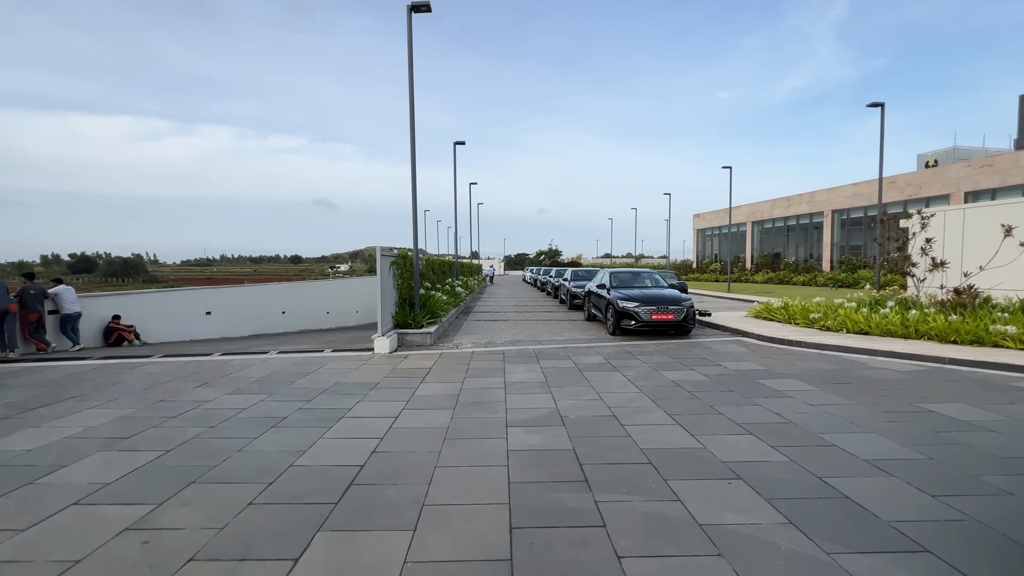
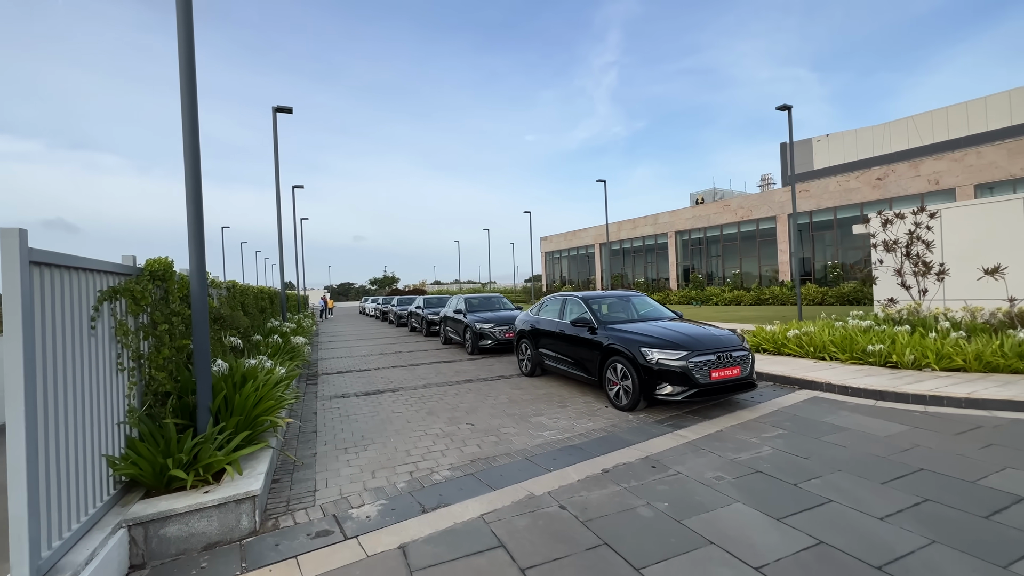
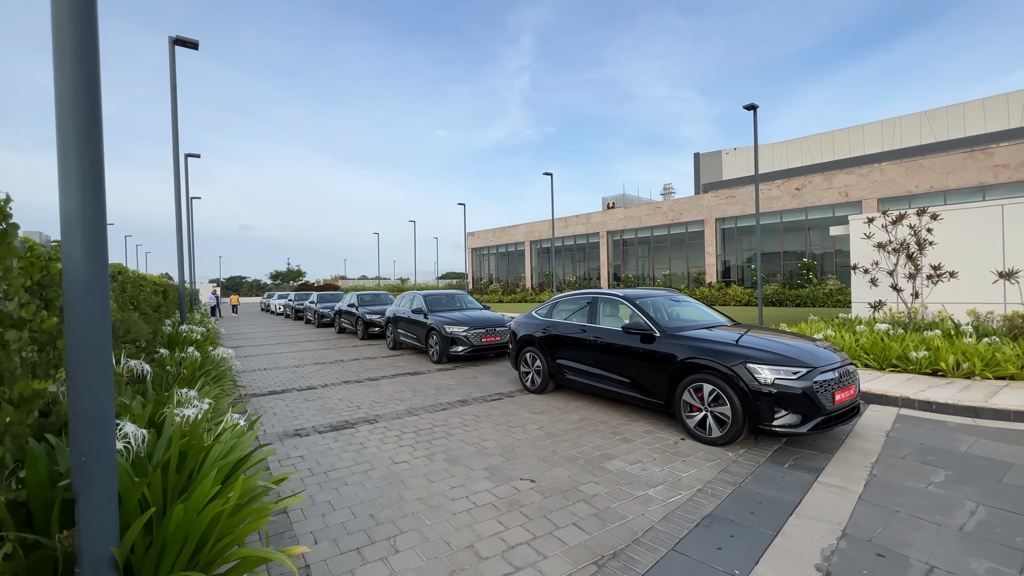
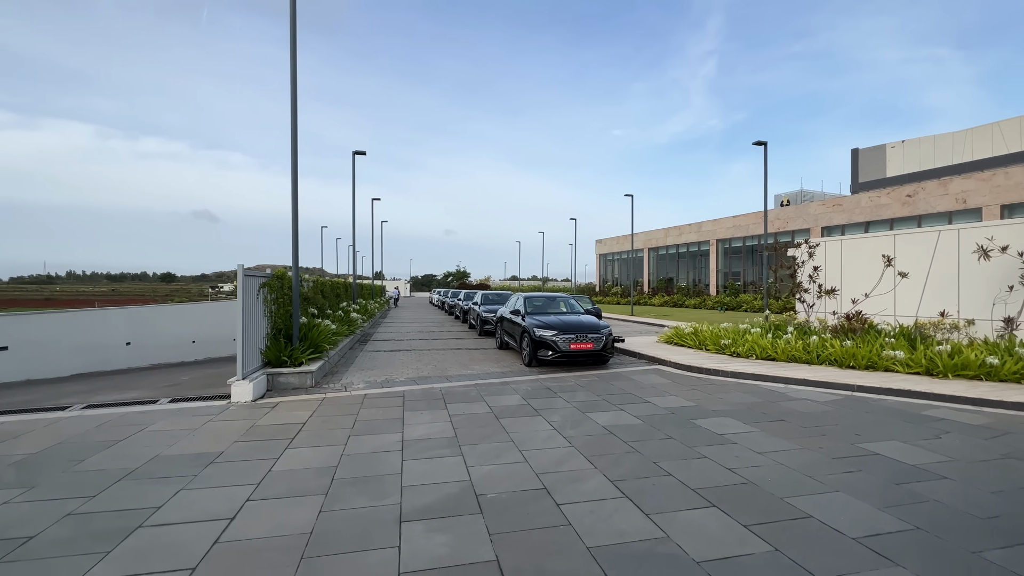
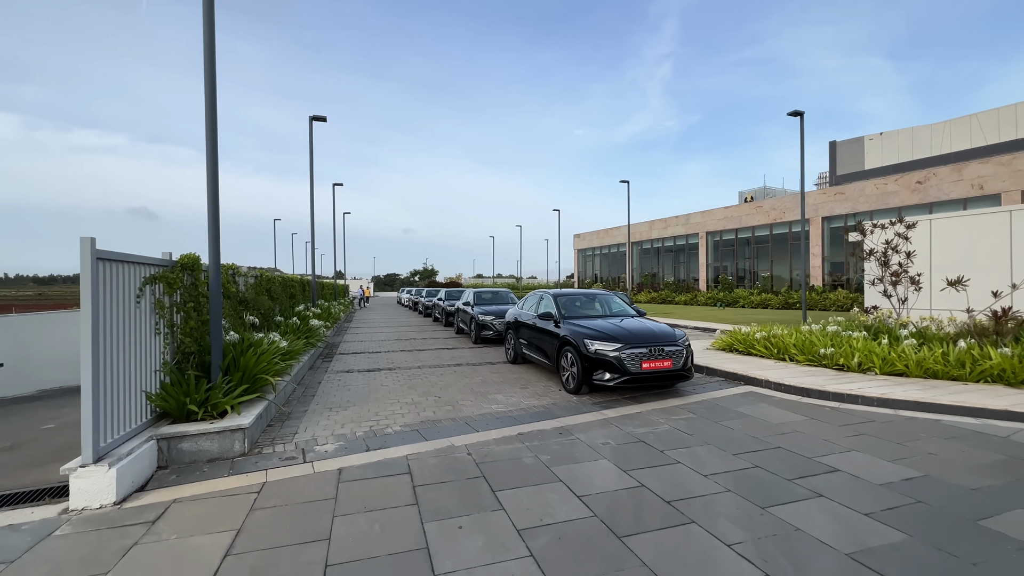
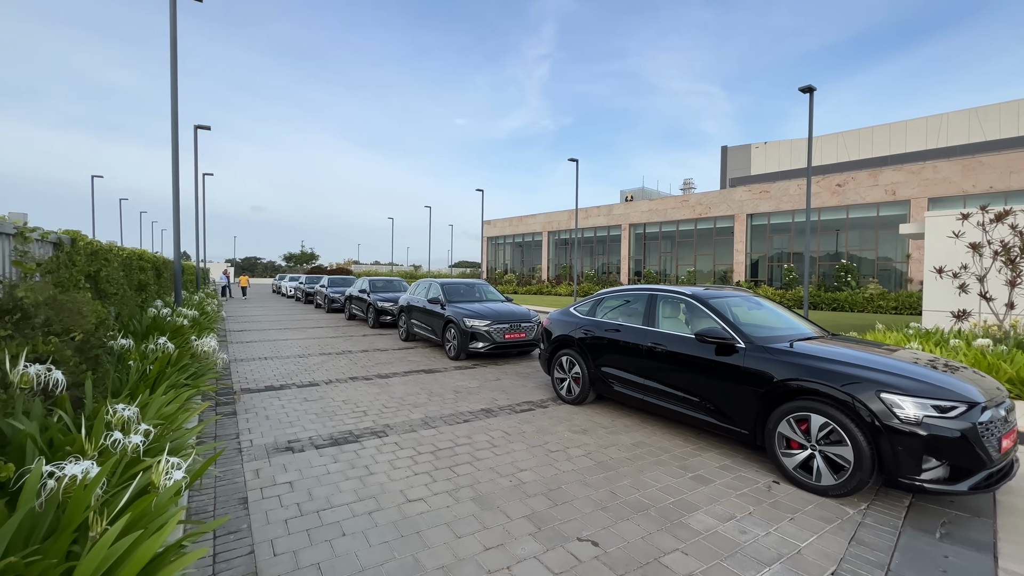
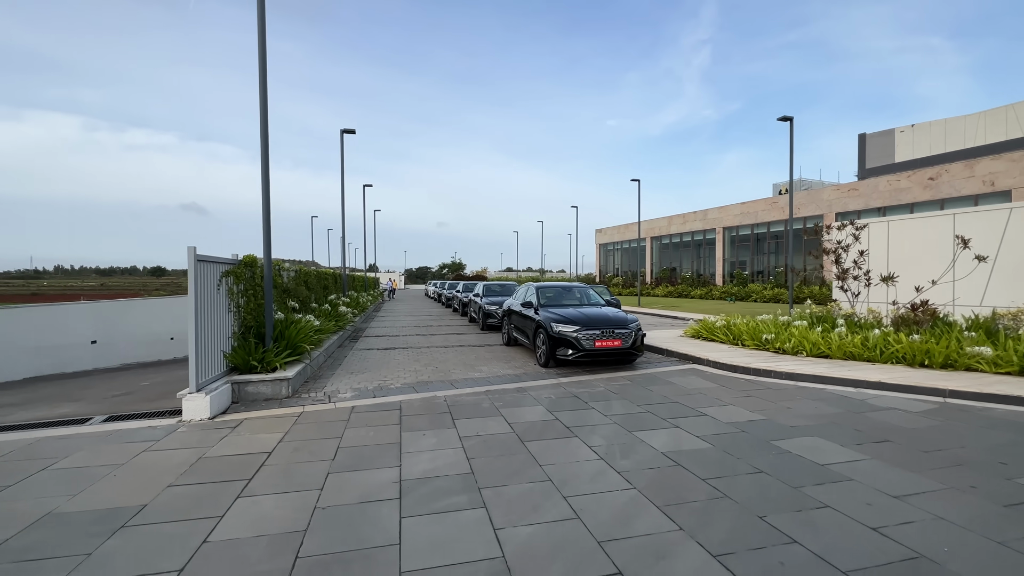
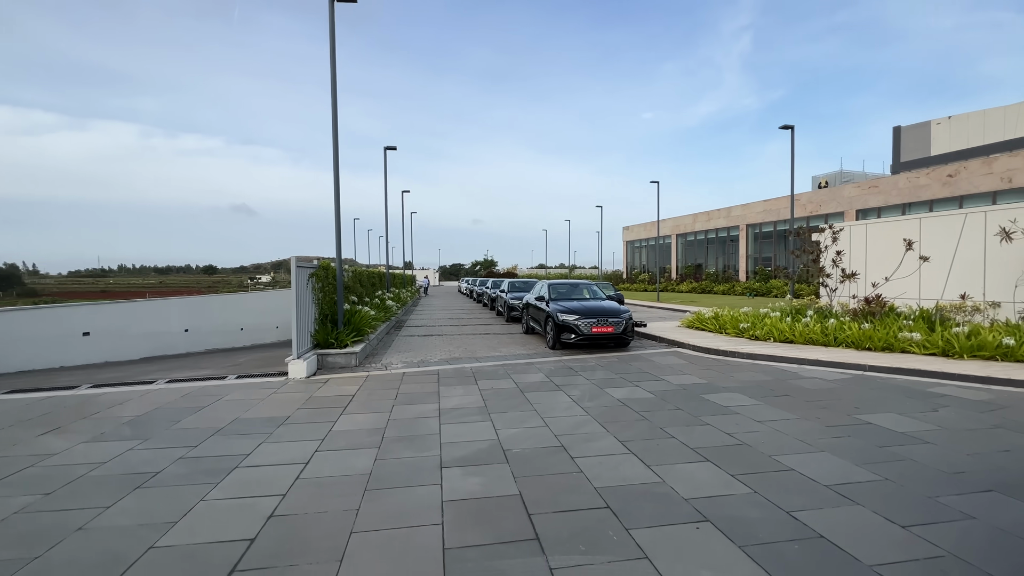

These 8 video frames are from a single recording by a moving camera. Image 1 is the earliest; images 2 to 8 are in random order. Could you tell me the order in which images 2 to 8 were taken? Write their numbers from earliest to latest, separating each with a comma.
8, 4, 7, 5, 2, 3, 6
